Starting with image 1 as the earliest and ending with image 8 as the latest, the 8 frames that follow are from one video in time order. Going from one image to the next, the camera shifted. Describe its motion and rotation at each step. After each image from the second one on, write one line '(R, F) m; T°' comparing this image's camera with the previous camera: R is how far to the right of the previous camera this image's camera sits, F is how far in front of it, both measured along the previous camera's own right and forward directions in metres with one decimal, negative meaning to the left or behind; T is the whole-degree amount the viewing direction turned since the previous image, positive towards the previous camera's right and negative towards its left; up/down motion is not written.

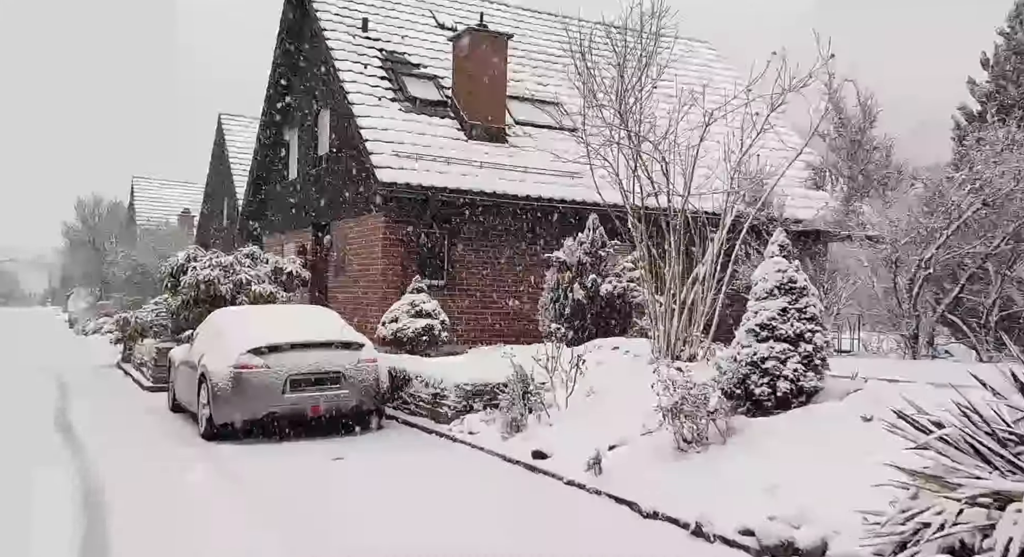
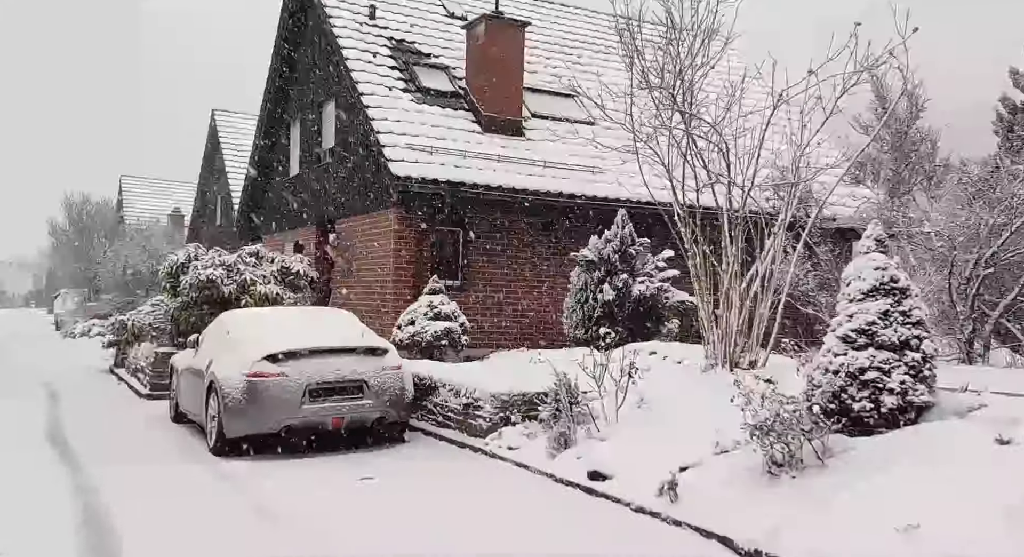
(-0.5, +0.9) m; +1°
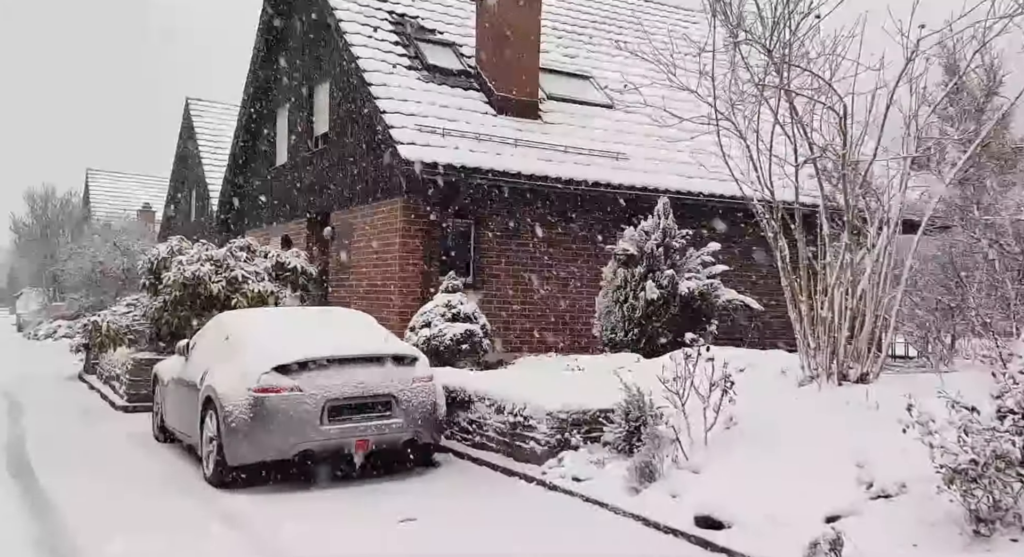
(-0.7, +1.5) m; +2°
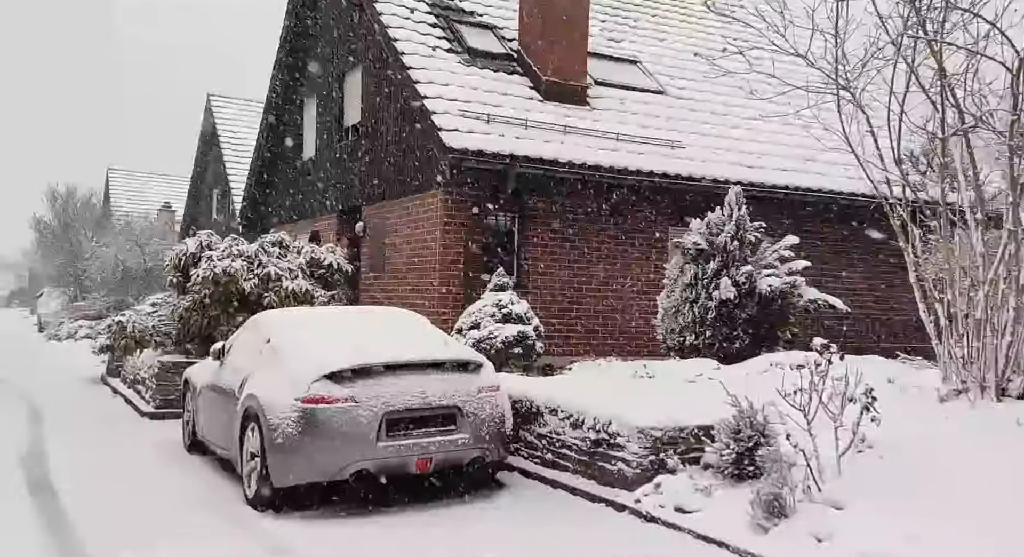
(-0.5, +1.0) m; -1°
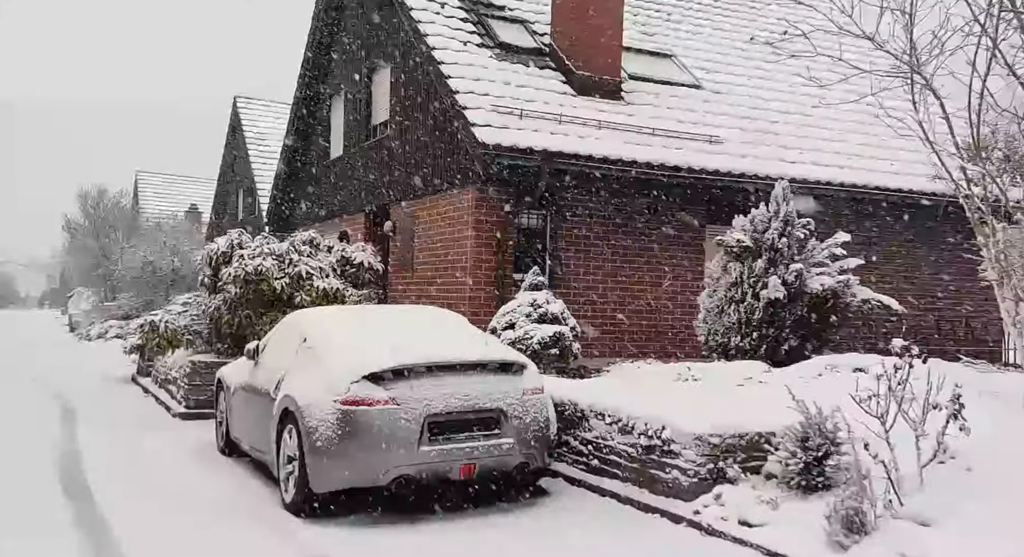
(-0.2, +0.4) m; -1°
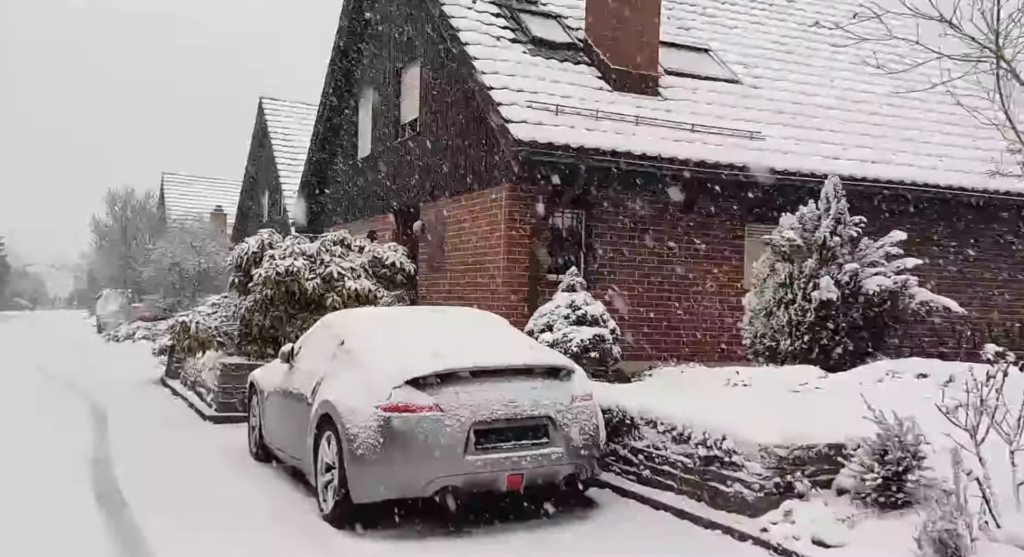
(-0.2, +0.4) m; -1°
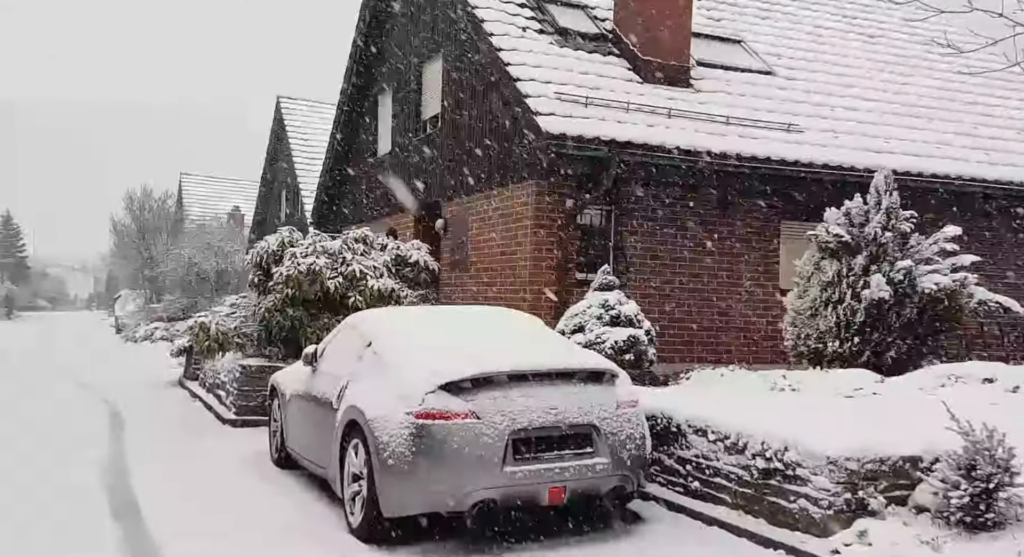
(-0.2, +0.5) m; -1°
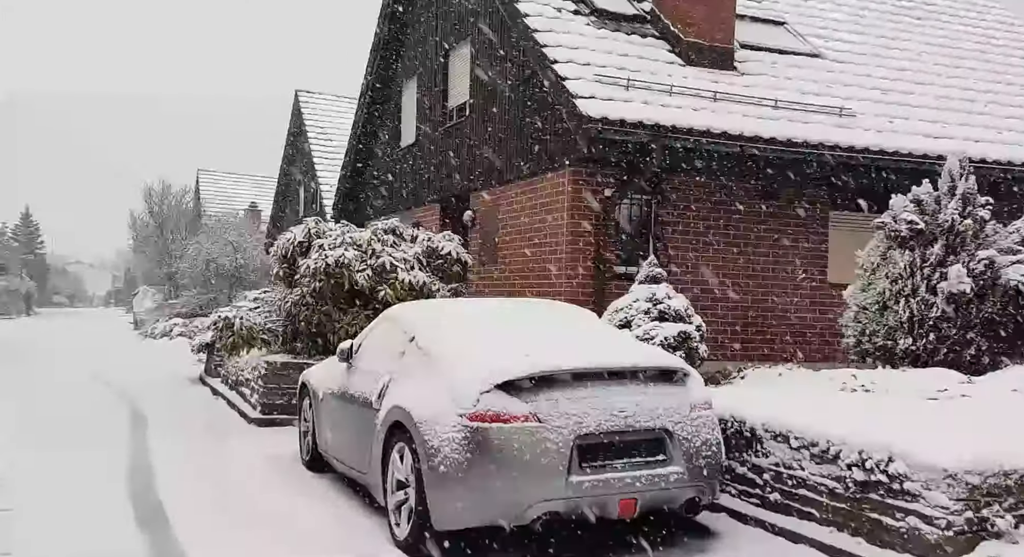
(-0.3, +0.6) m; -1°
